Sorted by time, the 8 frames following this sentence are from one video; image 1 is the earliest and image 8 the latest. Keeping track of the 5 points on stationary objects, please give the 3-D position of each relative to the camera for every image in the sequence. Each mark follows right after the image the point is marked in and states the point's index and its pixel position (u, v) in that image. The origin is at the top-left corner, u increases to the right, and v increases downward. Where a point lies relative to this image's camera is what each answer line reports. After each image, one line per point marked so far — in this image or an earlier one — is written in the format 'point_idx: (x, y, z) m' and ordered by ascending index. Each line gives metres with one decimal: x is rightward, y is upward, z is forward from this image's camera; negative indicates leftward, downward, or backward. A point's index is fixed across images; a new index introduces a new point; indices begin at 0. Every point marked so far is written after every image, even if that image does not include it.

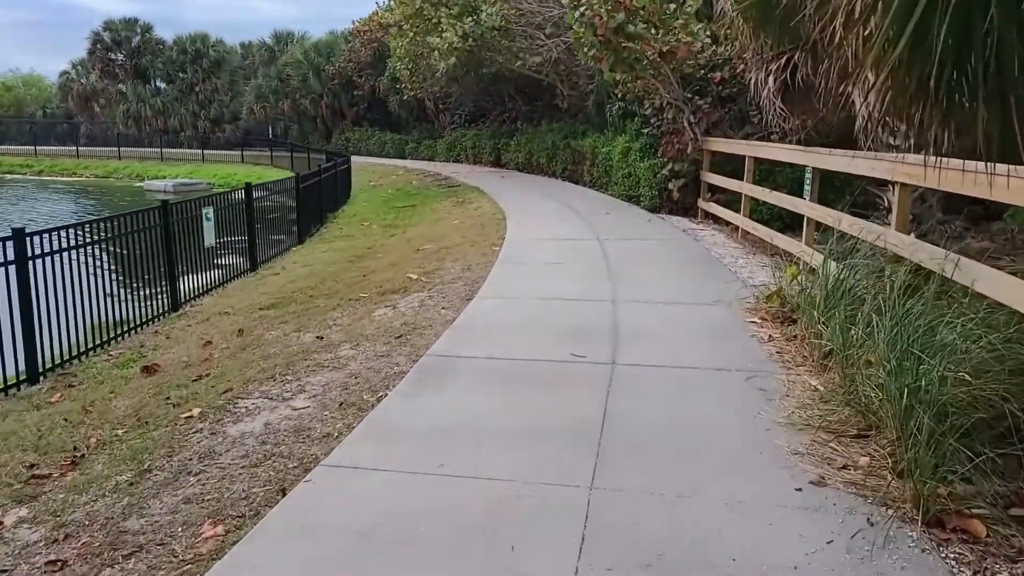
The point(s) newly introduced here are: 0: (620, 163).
0: (+2.1, +2.4, +14.9) m
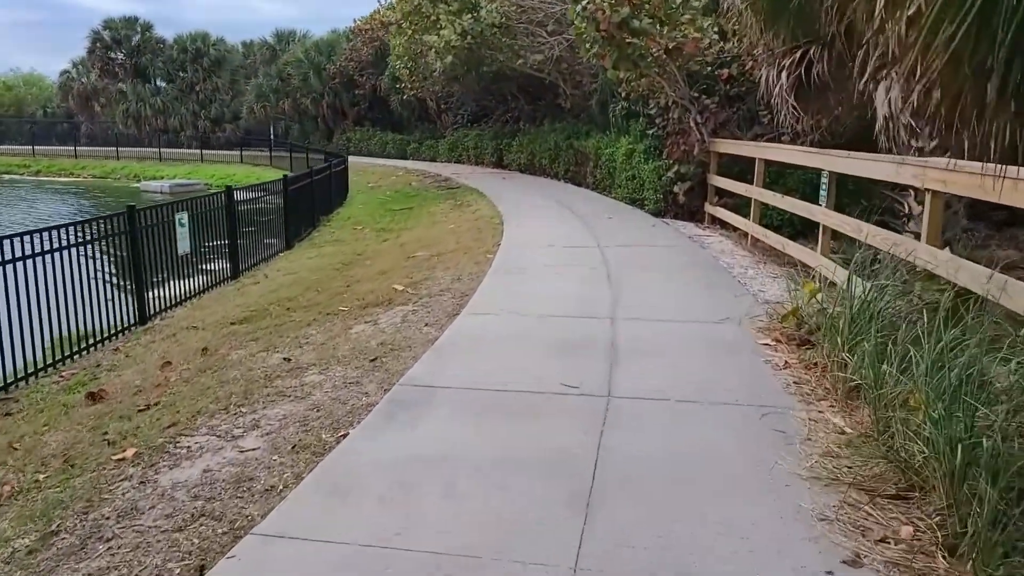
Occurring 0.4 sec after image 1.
0: (+2.1, +2.3, +14.3) m
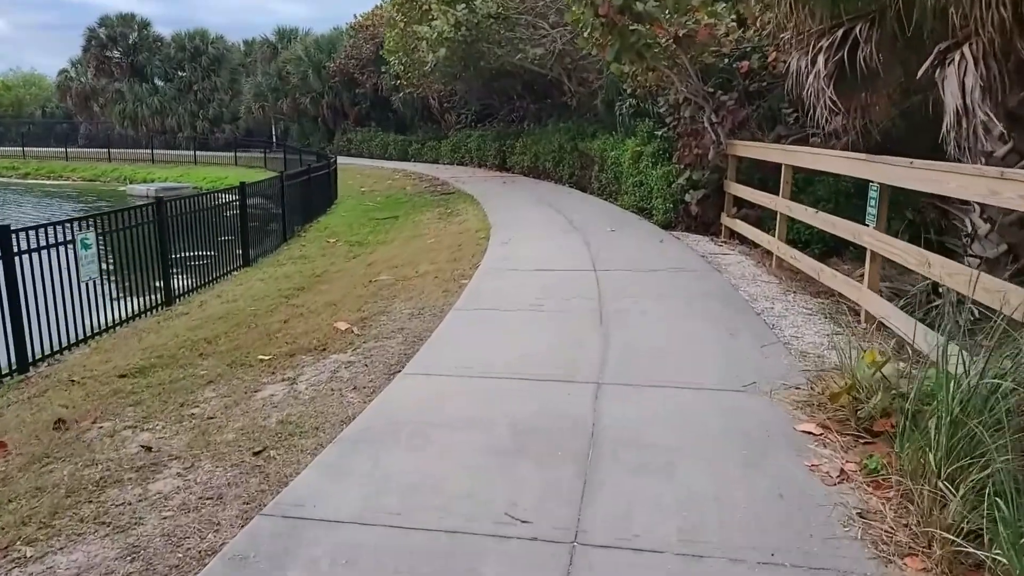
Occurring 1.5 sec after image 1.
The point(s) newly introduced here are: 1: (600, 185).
0: (+2.0, +2.0, +12.9) m
1: (+1.8, +2.1, +15.4) m
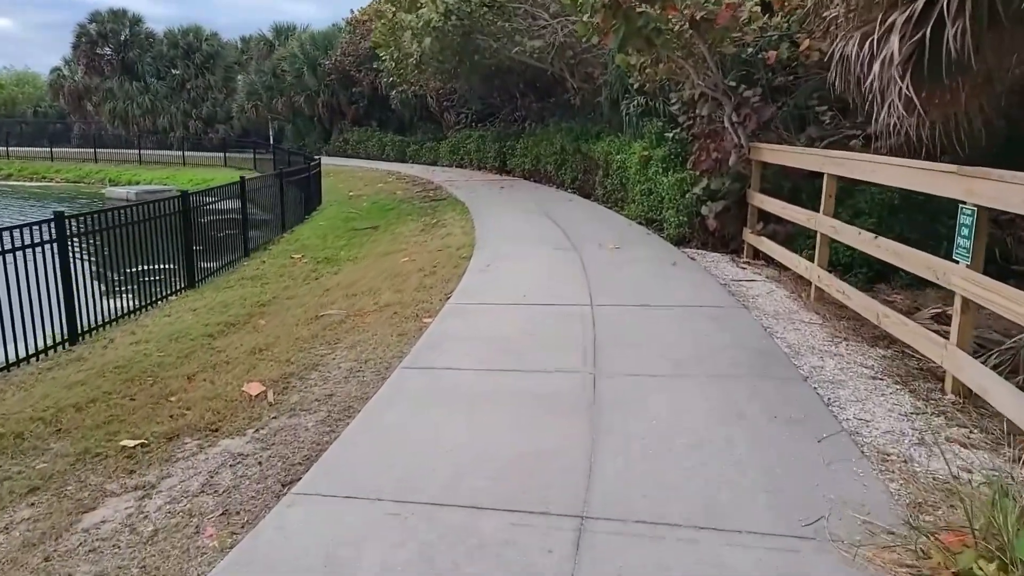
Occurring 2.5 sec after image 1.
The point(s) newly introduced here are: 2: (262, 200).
0: (+1.9, +1.7, +11.4) m
1: (+1.7, +1.8, +13.9) m
2: (-4.3, +1.5, +13.1) m
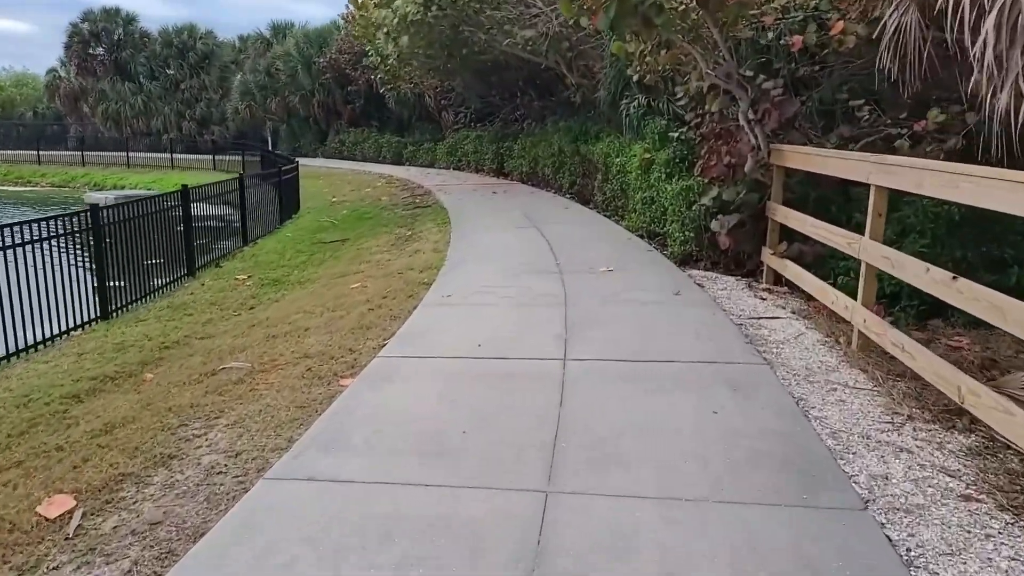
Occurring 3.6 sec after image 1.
0: (+1.6, +1.4, +9.9) m
1: (+1.5, +1.5, +12.4) m
2: (-4.5, +1.2, +11.7) m
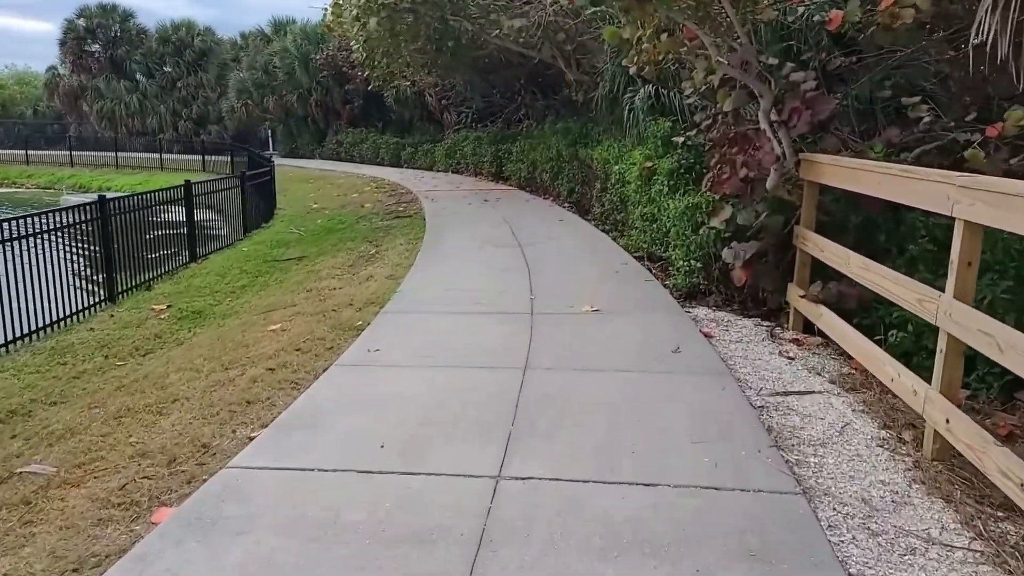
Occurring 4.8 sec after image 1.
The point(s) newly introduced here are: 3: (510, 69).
0: (+1.4, +1.0, +8.4) m
1: (+1.3, +1.1, +10.9) m
2: (-4.7, +0.9, +10.3) m
3: (-0.1, +5.3, +18.6) m
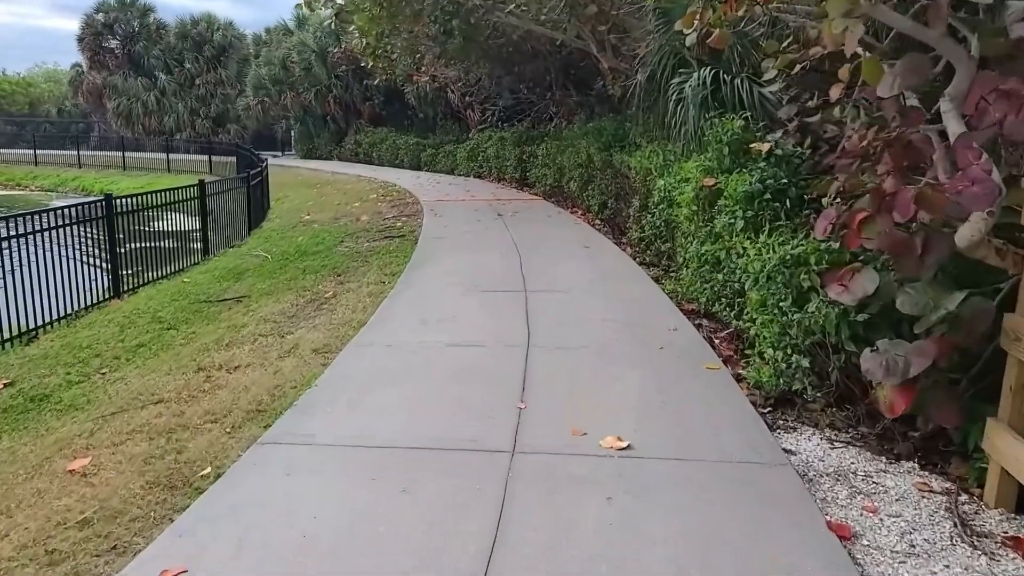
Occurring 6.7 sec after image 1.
0: (+1.4, +0.5, +5.8) m
1: (+1.4, +0.6, +8.3) m
2: (-4.6, +0.4, +8.0) m
3: (+0.5, +4.8, +16.1) m
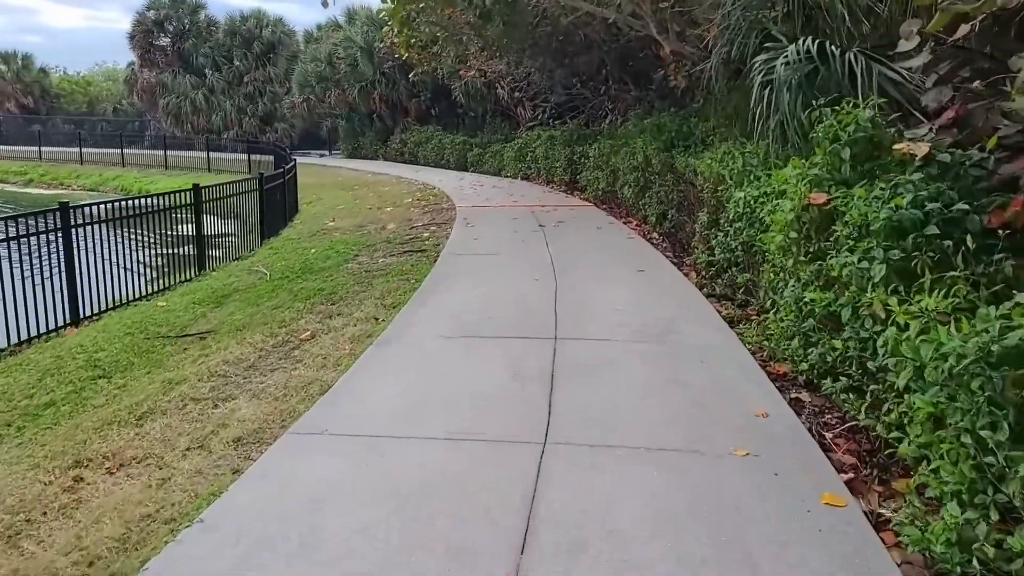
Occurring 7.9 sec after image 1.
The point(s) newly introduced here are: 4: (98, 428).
0: (+1.5, +0.2, +4.1) m
1: (+1.7, +0.3, +6.6) m
2: (-4.3, +0.2, +6.7) m
3: (+1.4, +4.5, +14.4) m
4: (-2.1, -0.7, +4.1) m
